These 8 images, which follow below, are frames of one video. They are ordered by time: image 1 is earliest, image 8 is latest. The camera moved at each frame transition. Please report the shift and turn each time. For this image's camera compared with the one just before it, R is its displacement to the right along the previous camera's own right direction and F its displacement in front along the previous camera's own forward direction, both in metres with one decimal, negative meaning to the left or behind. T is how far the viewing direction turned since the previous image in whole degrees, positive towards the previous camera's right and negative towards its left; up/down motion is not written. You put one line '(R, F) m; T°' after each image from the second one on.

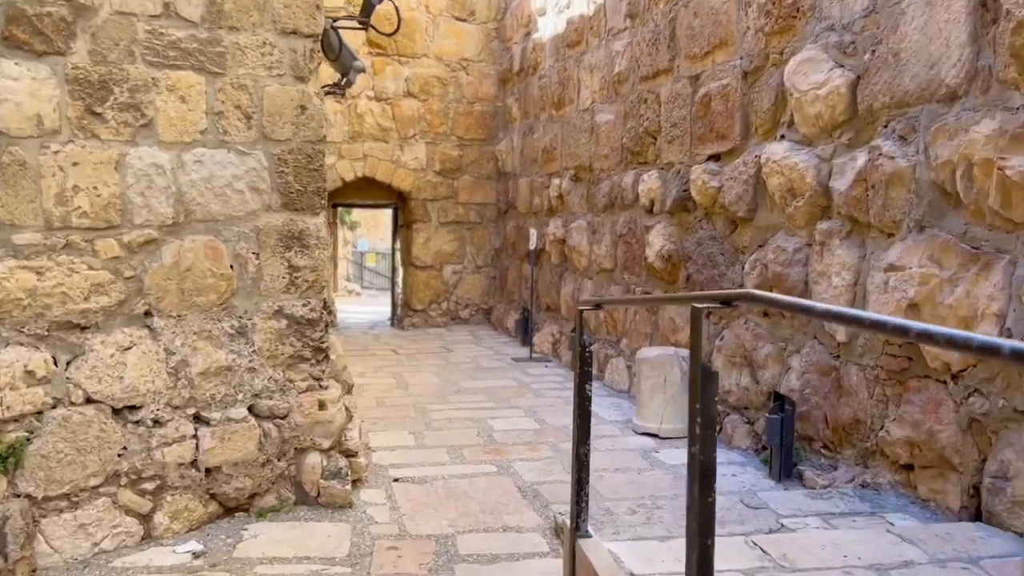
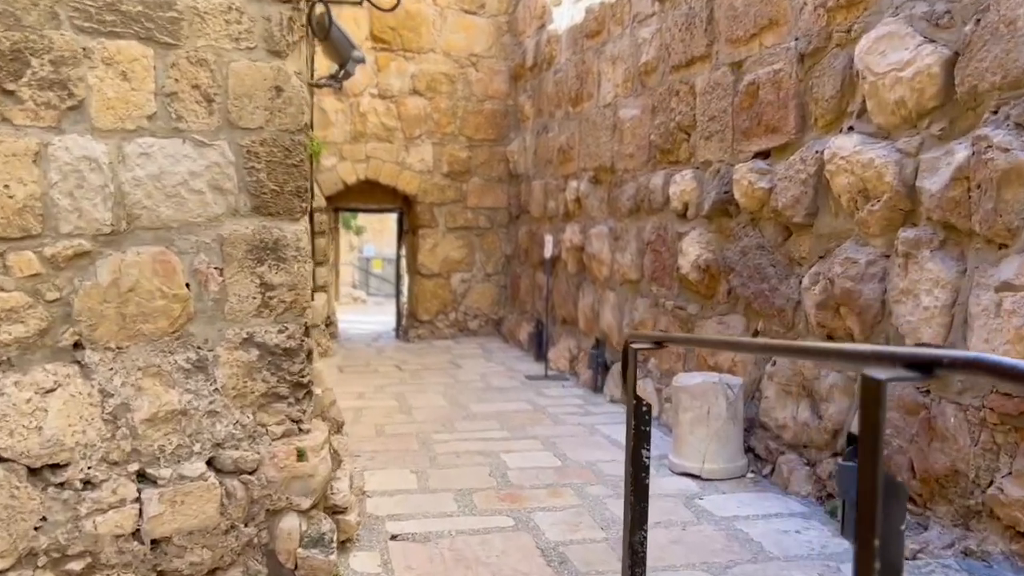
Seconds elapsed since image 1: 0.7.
(0.0, +0.4) m; -1°
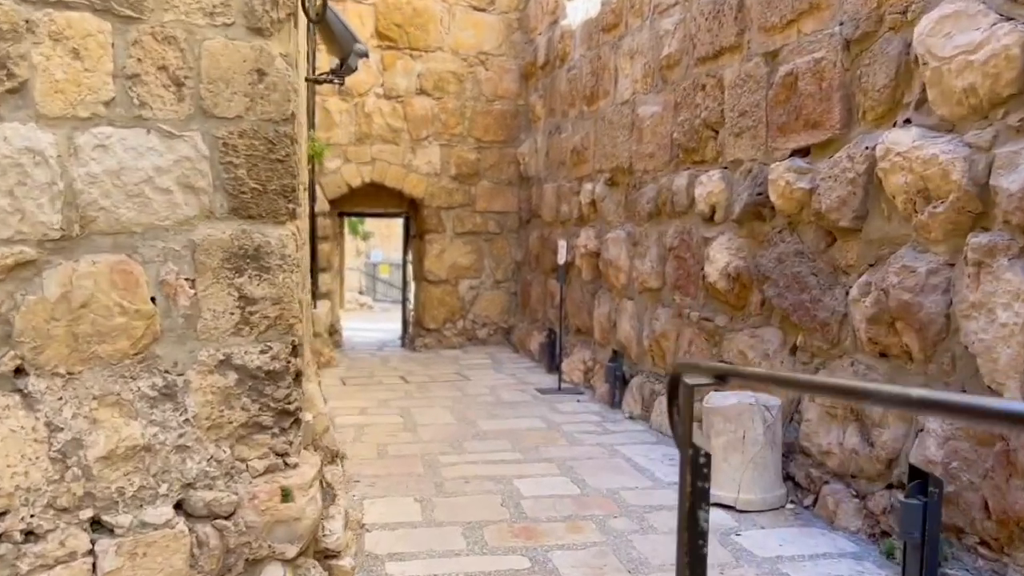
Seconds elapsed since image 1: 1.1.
(0.0, +0.3) m; -1°
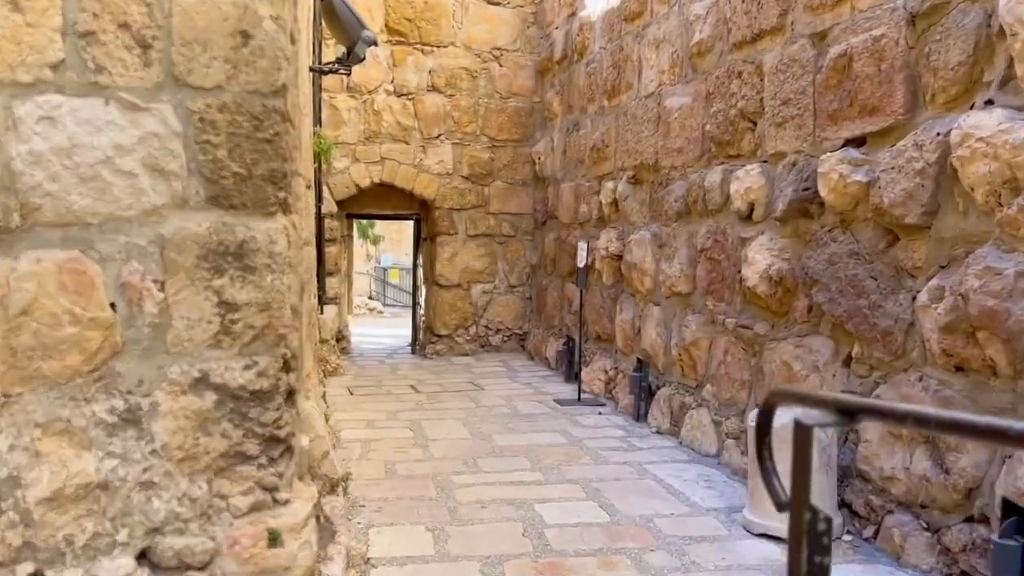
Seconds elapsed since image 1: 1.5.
(0.0, +0.3) m; -1°
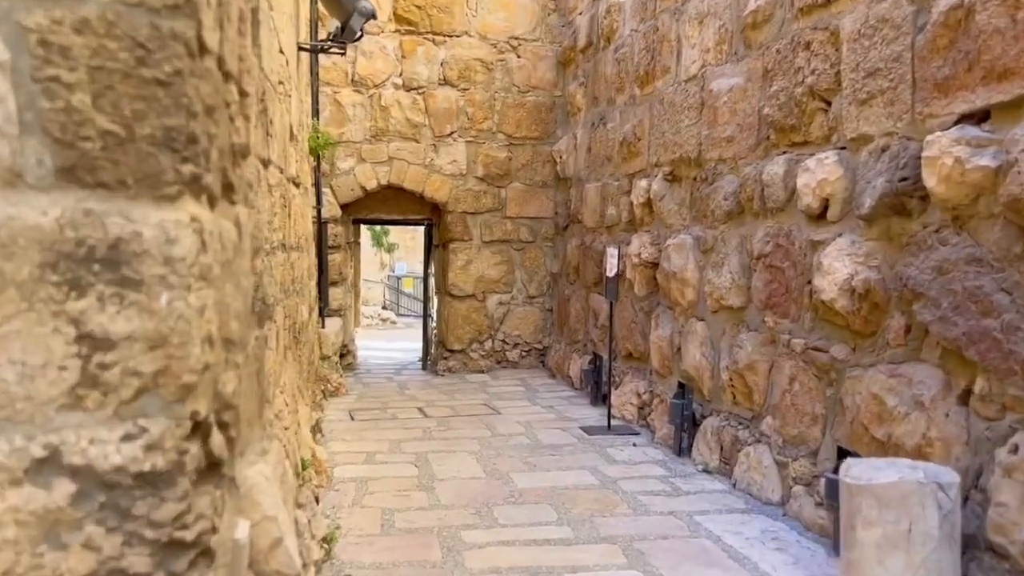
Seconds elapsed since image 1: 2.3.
(0.0, +0.5) m; -1°
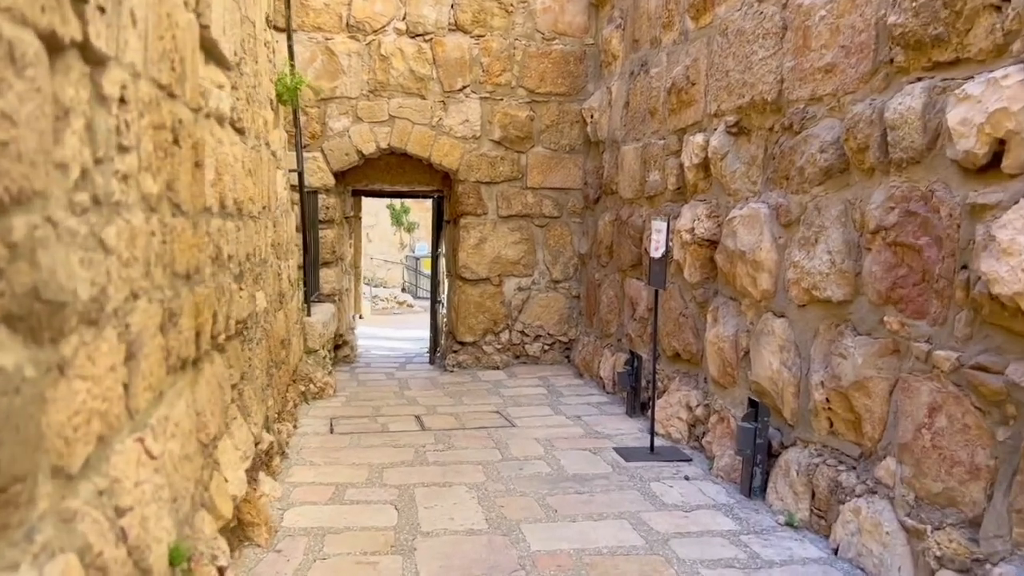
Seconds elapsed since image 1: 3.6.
(0.0, +0.8) m; -2°
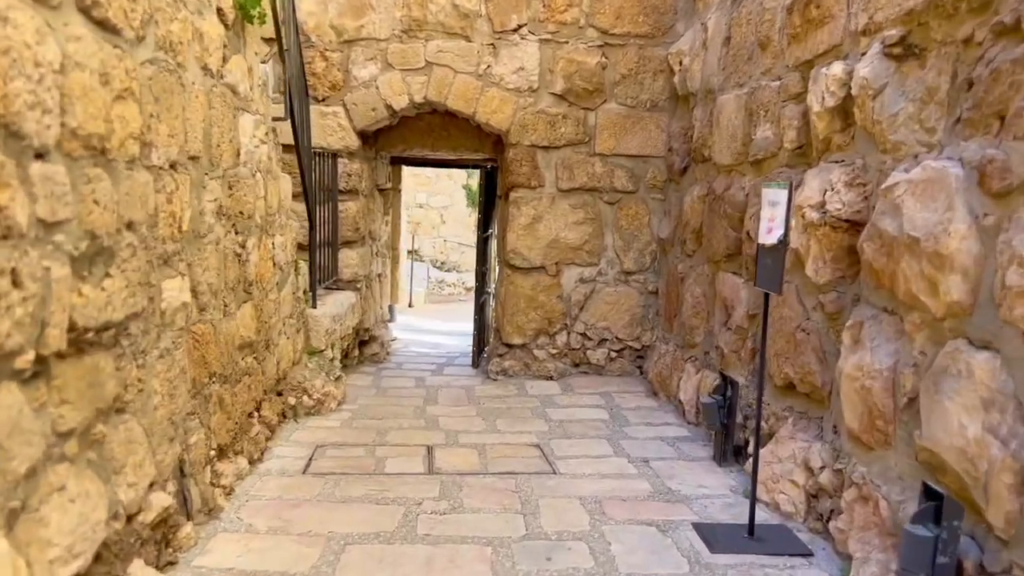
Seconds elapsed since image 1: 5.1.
(+0.1, +0.9) m; -6°
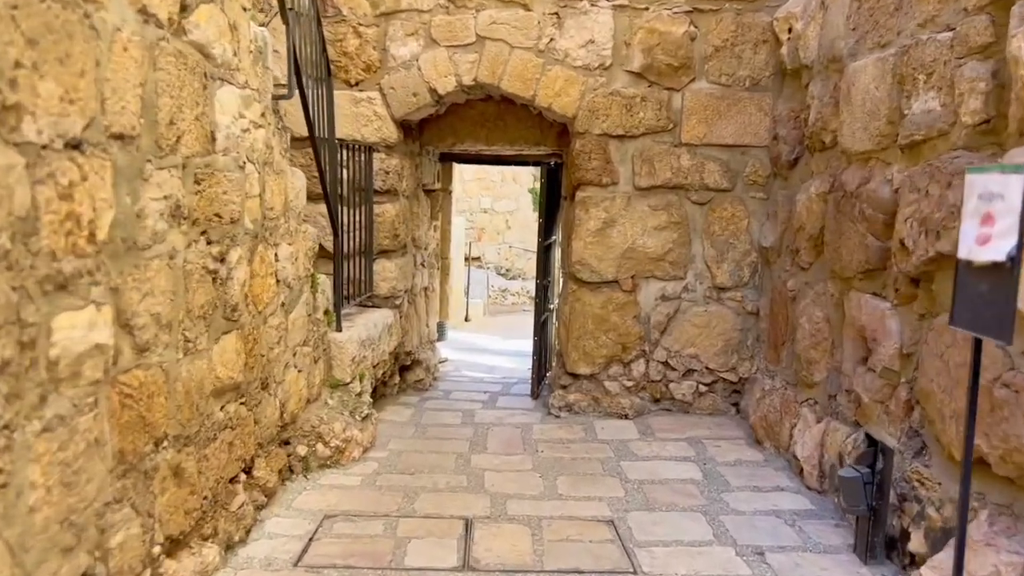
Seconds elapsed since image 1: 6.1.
(0.0, +0.7) m; -5°
